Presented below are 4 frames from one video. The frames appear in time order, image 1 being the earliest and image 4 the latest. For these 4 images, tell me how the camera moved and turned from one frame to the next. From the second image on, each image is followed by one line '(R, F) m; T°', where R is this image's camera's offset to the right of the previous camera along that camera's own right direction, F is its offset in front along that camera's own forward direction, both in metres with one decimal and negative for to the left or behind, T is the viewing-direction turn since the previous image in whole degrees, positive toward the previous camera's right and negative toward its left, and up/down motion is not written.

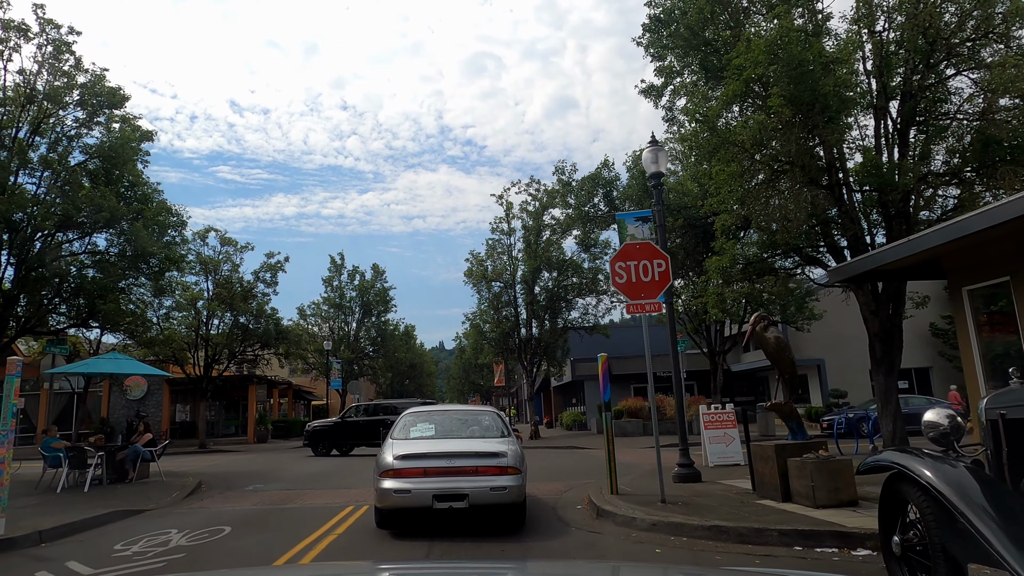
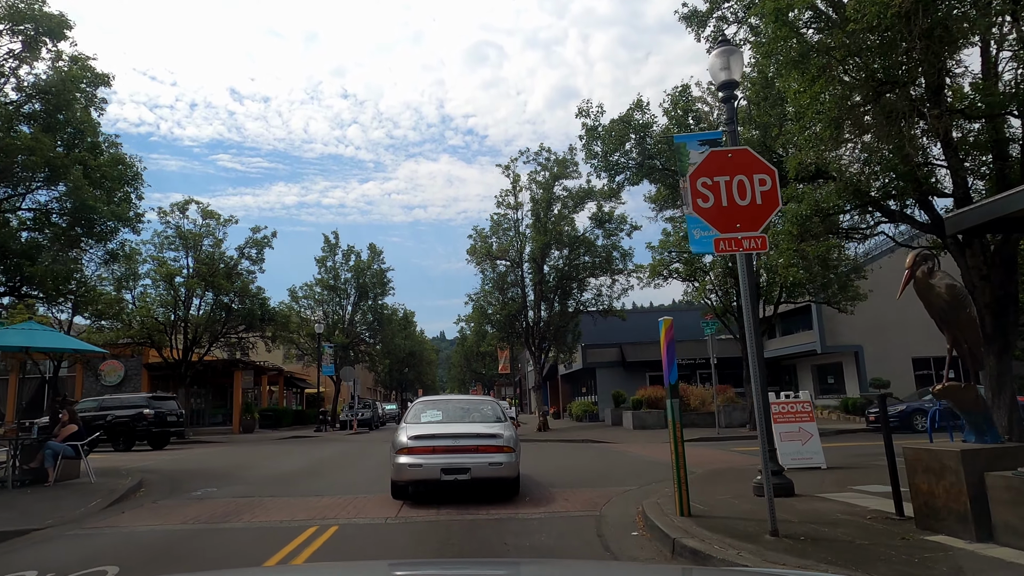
(-0.3, +2.7) m; 0°
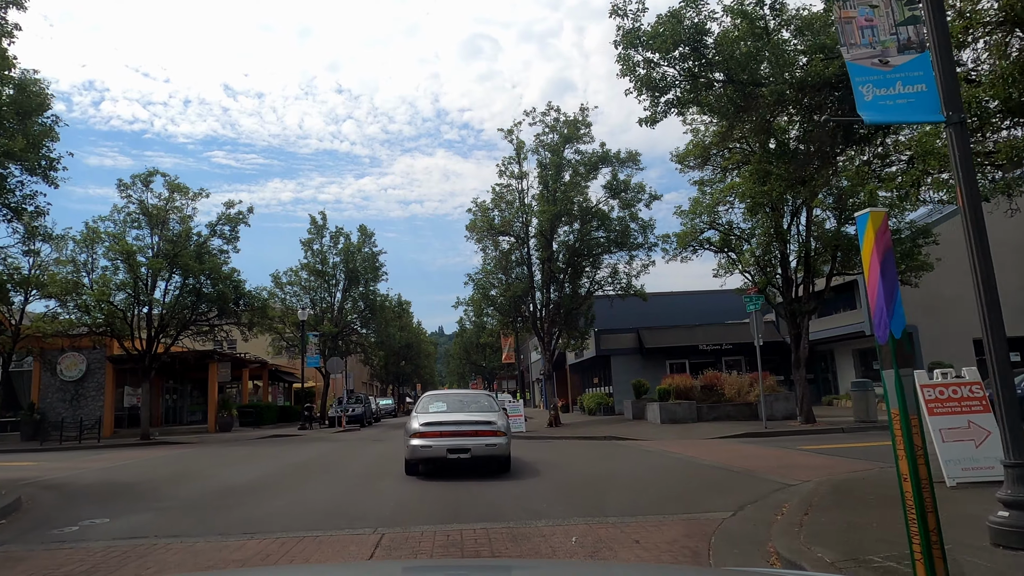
(-0.3, +3.3) m; 0°
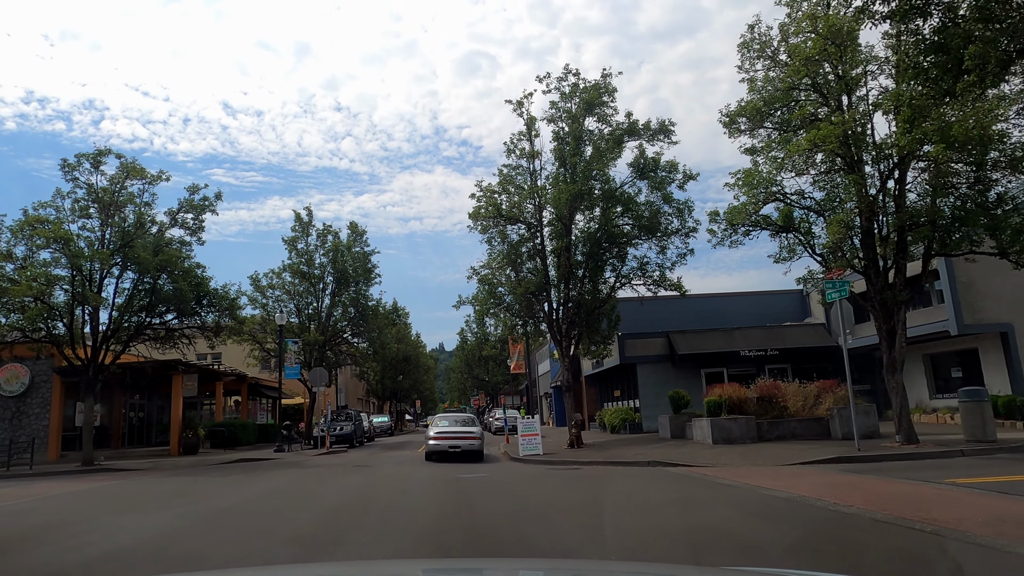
(-0.4, +4.0) m; 0°
